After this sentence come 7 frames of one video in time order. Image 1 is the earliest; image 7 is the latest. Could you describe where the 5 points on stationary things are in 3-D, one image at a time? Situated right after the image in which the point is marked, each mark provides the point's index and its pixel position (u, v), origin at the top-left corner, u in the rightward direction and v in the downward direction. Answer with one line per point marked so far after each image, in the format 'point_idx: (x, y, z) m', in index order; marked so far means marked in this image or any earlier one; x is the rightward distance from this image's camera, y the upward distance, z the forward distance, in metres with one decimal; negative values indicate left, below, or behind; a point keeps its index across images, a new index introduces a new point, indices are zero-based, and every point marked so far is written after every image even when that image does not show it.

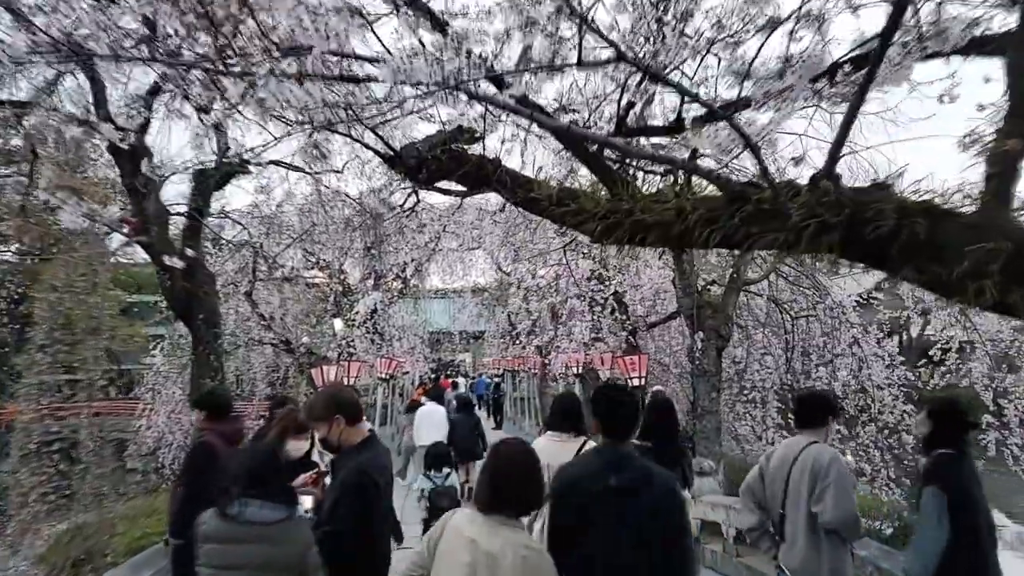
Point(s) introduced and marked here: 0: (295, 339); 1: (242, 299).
0: (-4.2, -1.0, +14.8) m
1: (-4.9, -0.2, +14.0) m
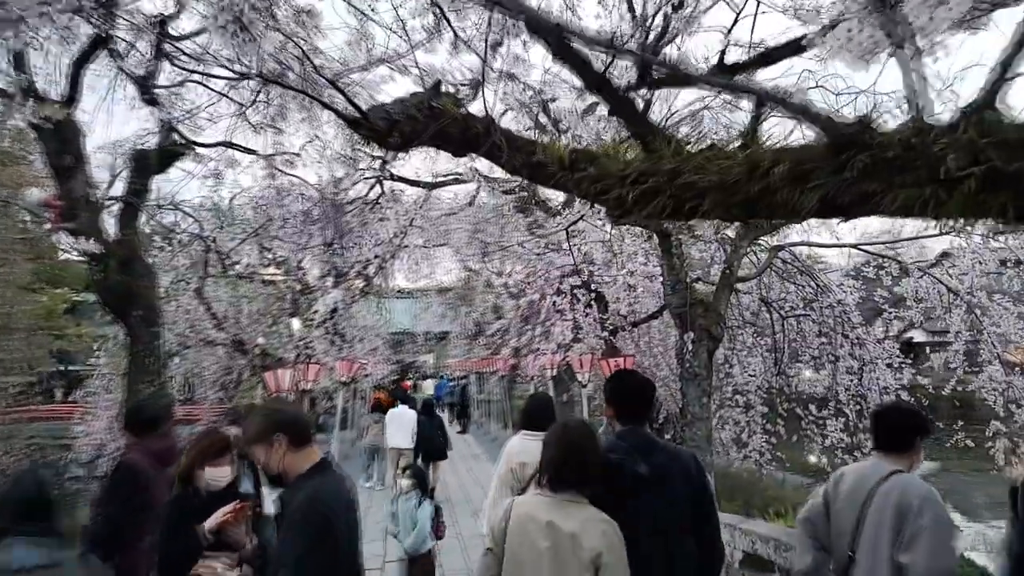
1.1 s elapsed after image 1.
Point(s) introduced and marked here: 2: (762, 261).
0: (-4.8, -0.9, +13.9) m
1: (-5.4, -0.2, +13.1) m
2: (+2.4, +0.3, +7.4) m
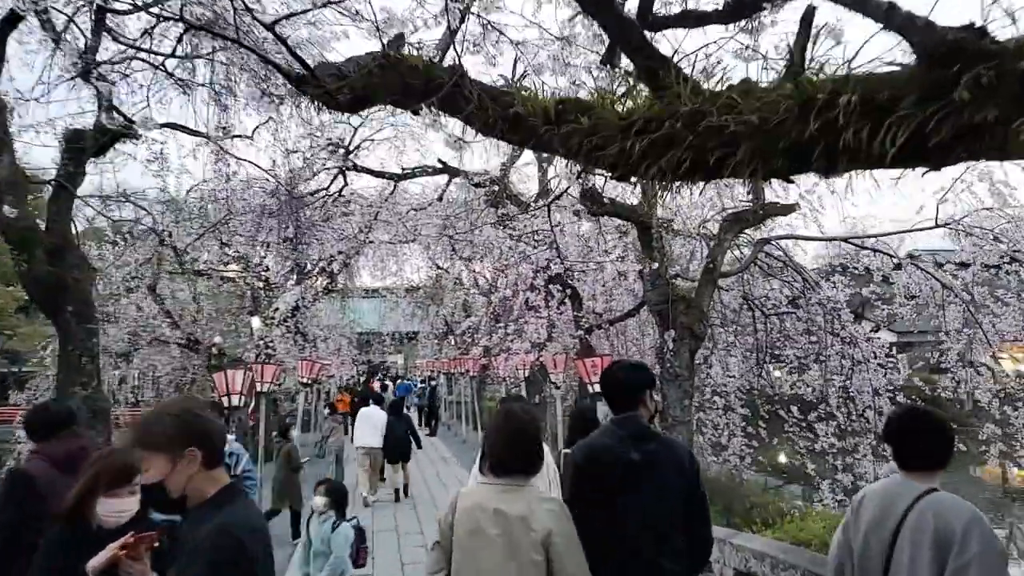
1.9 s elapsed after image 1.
0: (-5.3, -0.9, +13.3) m
1: (-5.9, -0.1, +12.4) m
2: (+2.1, +0.3, +7.0) m
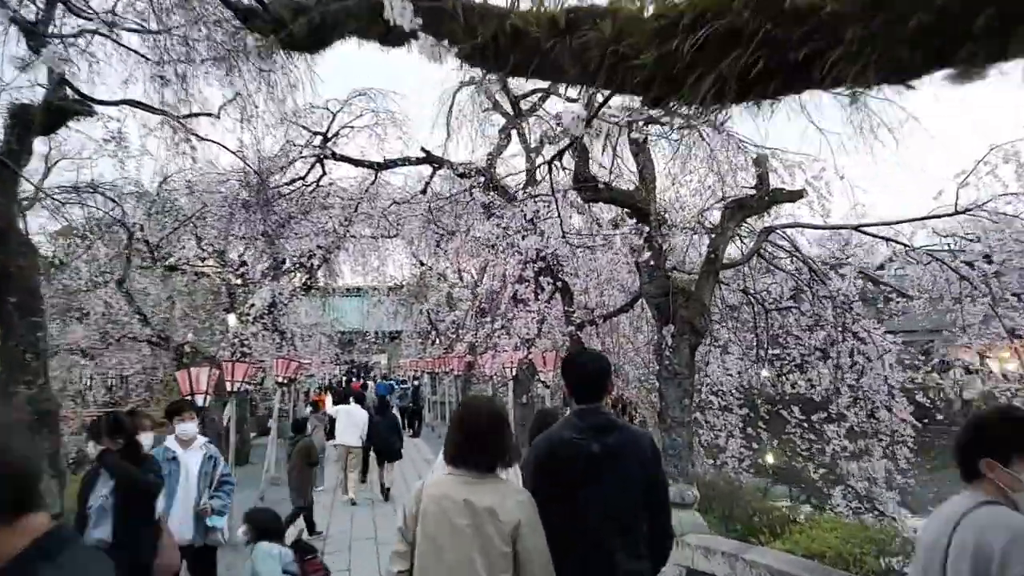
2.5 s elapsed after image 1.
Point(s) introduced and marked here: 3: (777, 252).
0: (-5.5, -0.8, +12.7) m
1: (-6.1, 0.0, +11.8) m
2: (+2.0, +0.4, +6.5) m
3: (+2.3, +0.3, +6.6) m
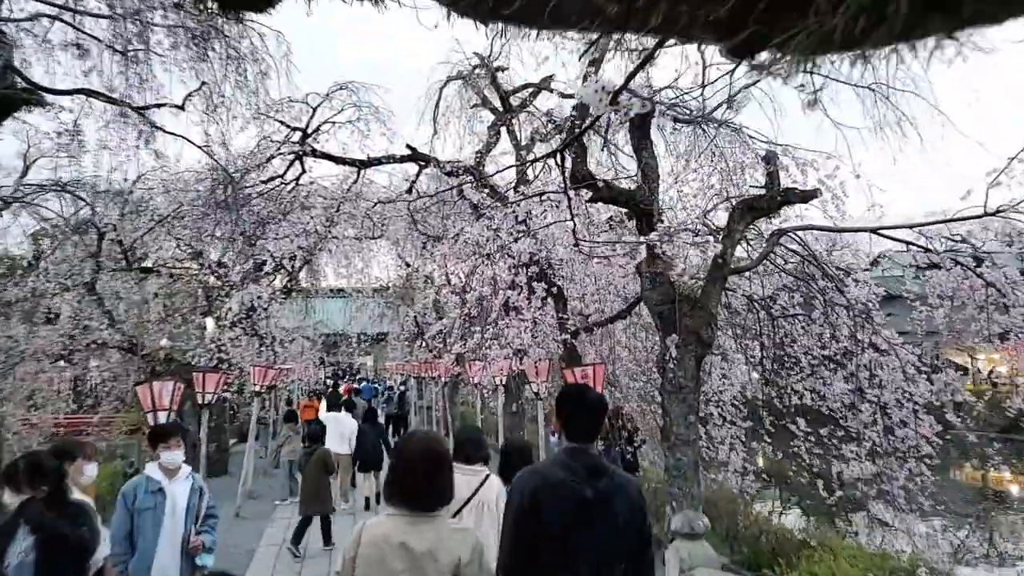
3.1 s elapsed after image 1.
0: (-5.7, -0.9, +12.1) m
1: (-6.3, -0.1, +11.2) m
2: (+1.9, +0.3, +6.1) m
3: (+2.2, +0.3, +6.2) m
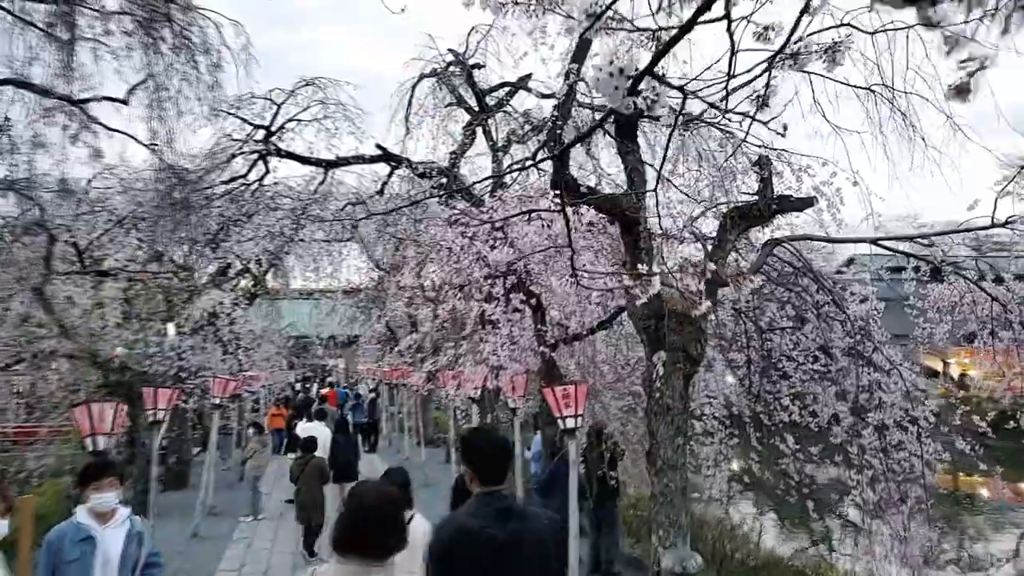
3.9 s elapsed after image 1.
0: (-6.1, -0.9, +11.5) m
1: (-6.6, -0.1, +10.6) m
2: (+1.8, +0.2, +5.7) m
3: (+2.0, +0.2, +5.8) m
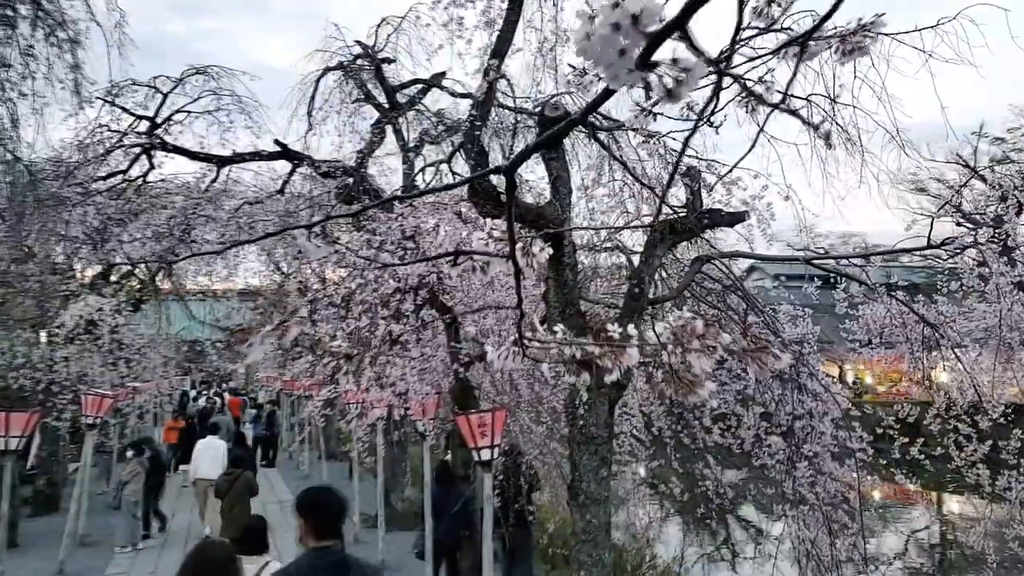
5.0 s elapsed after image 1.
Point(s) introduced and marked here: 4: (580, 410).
0: (-7.3, -1.0, +10.2) m
1: (-7.7, -0.2, +9.2) m
2: (+1.2, +0.1, +5.4) m
3: (+1.4, 0.0, +5.5) m
4: (+0.5, -0.8, +5.1) m
